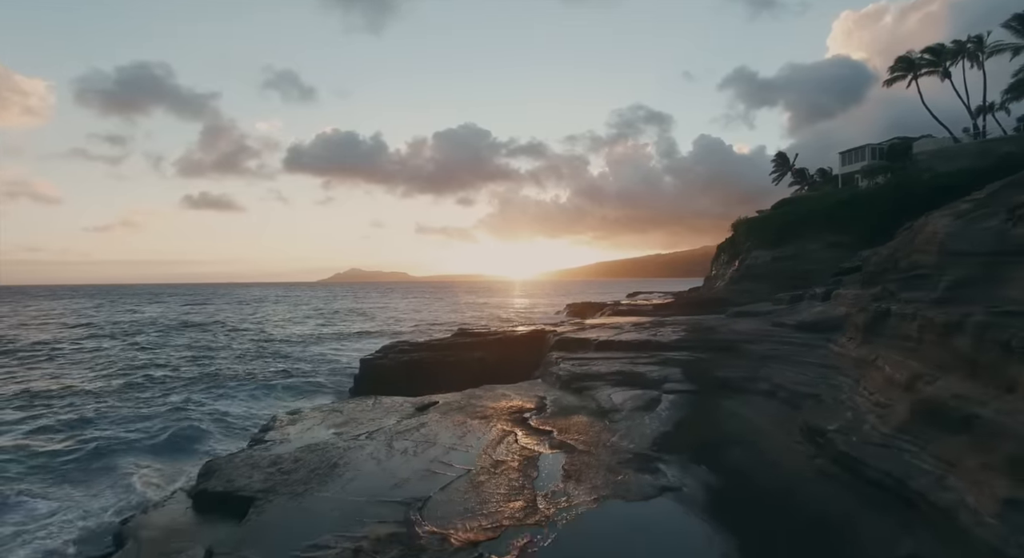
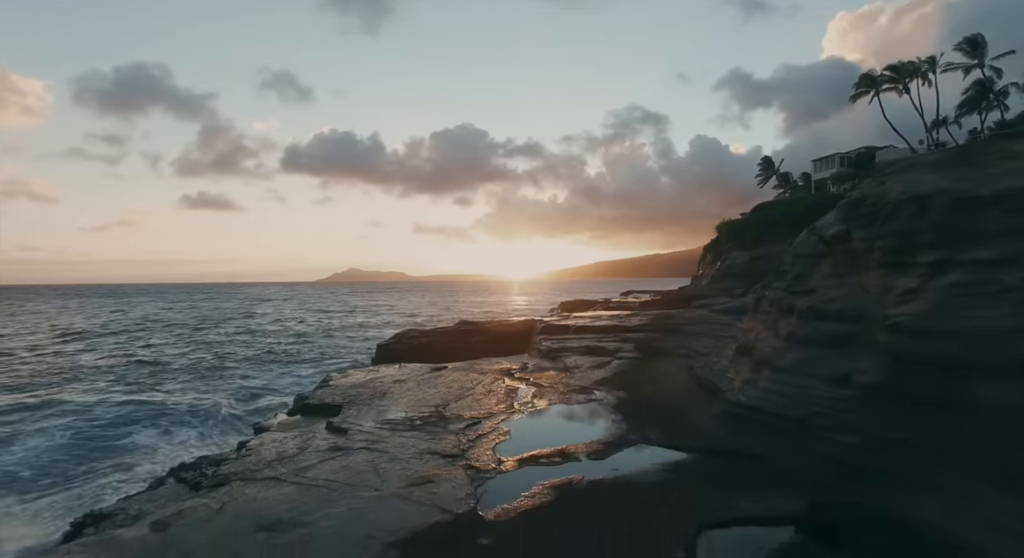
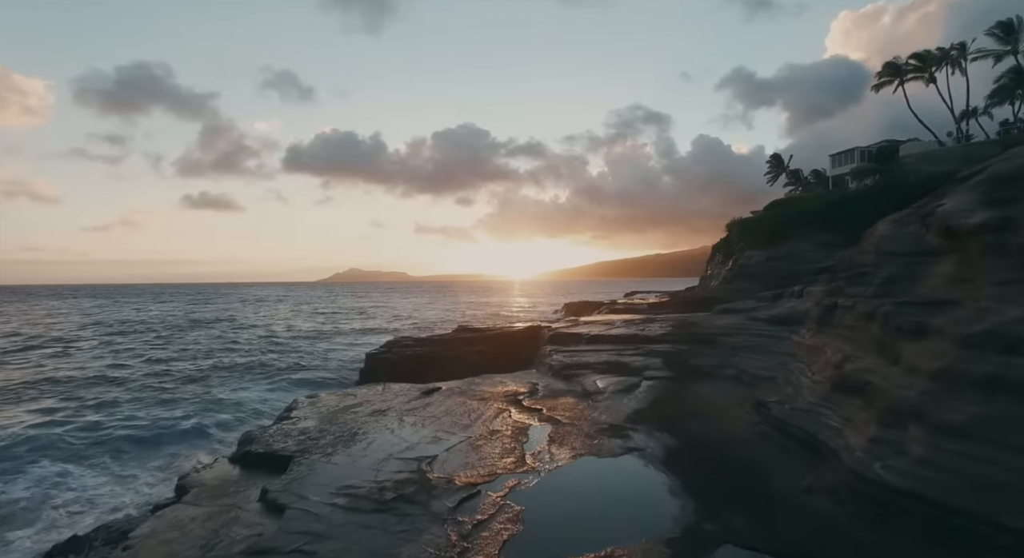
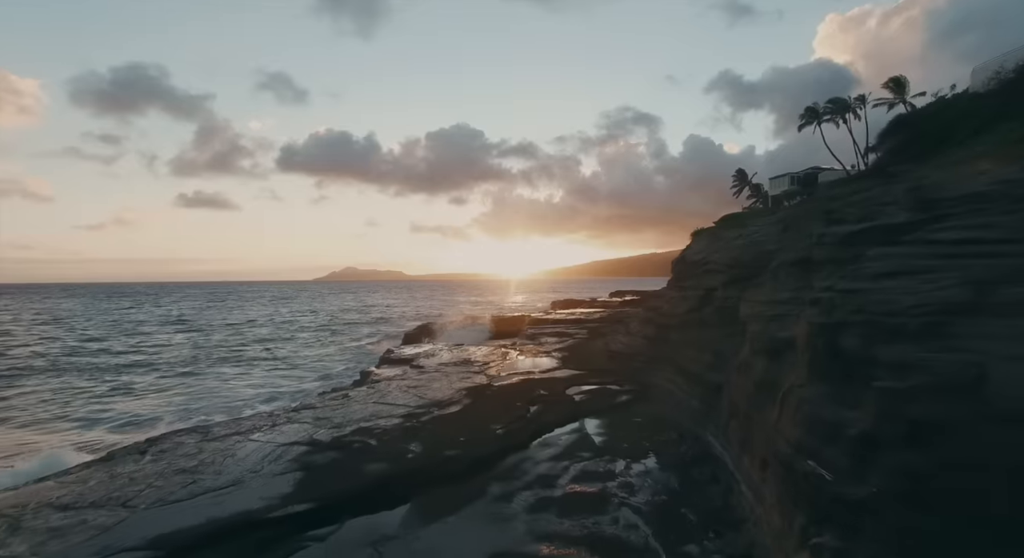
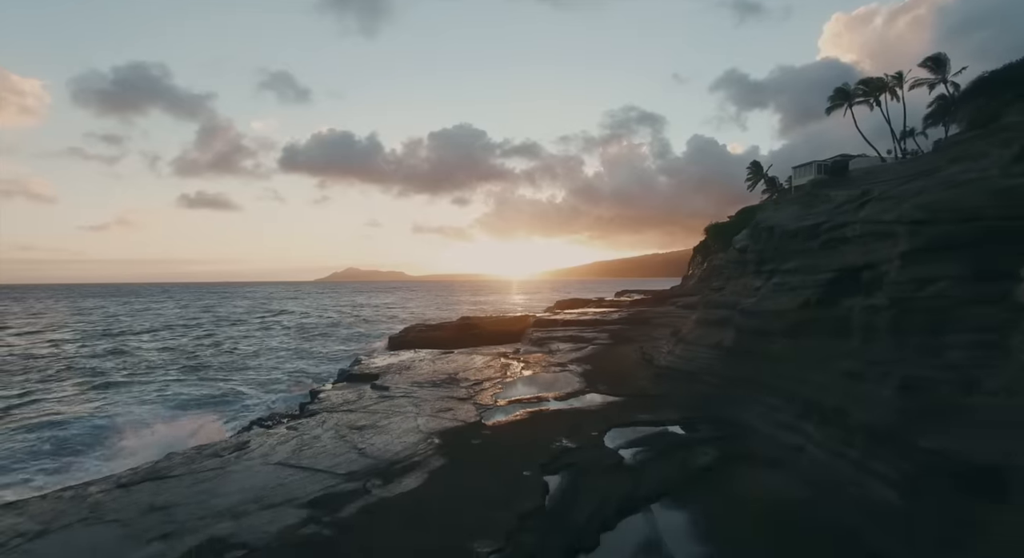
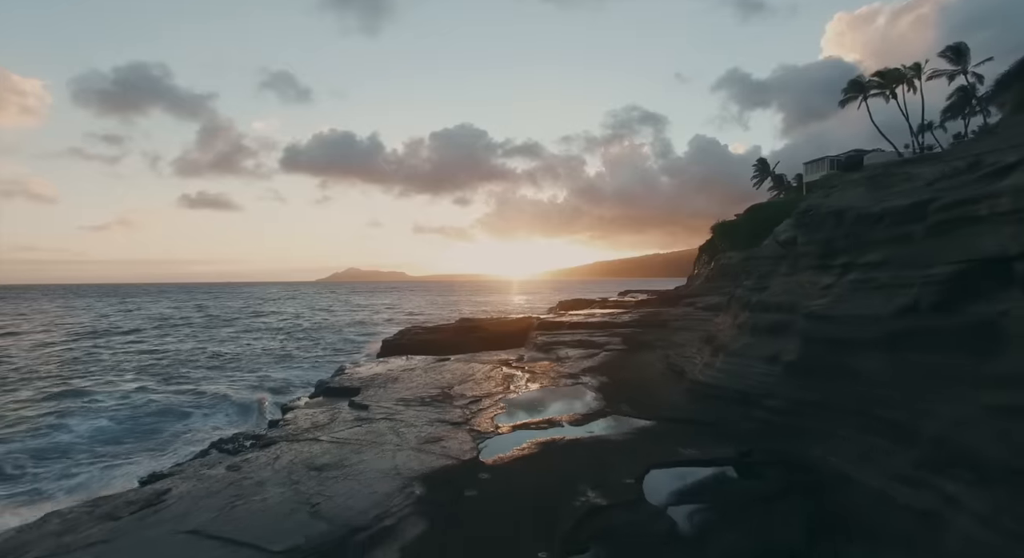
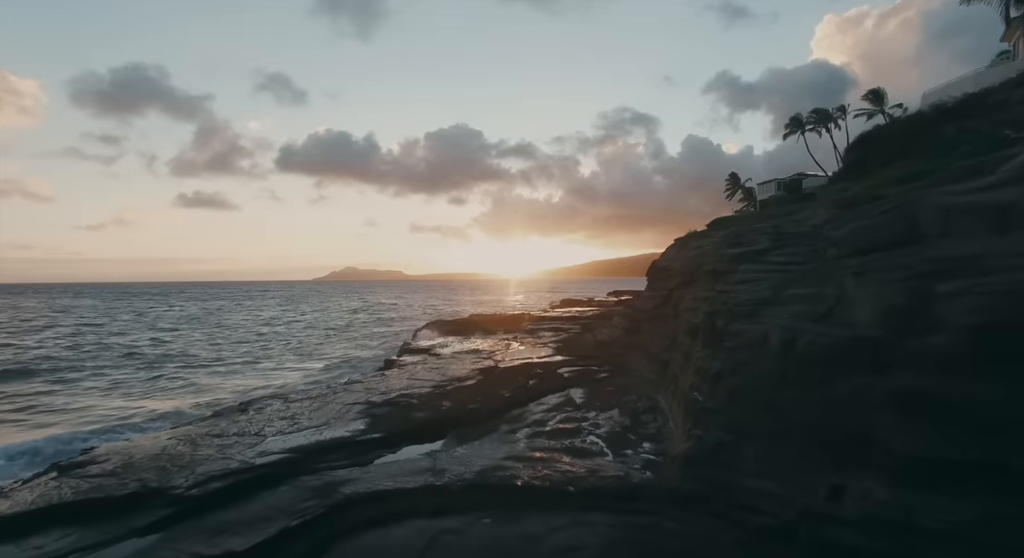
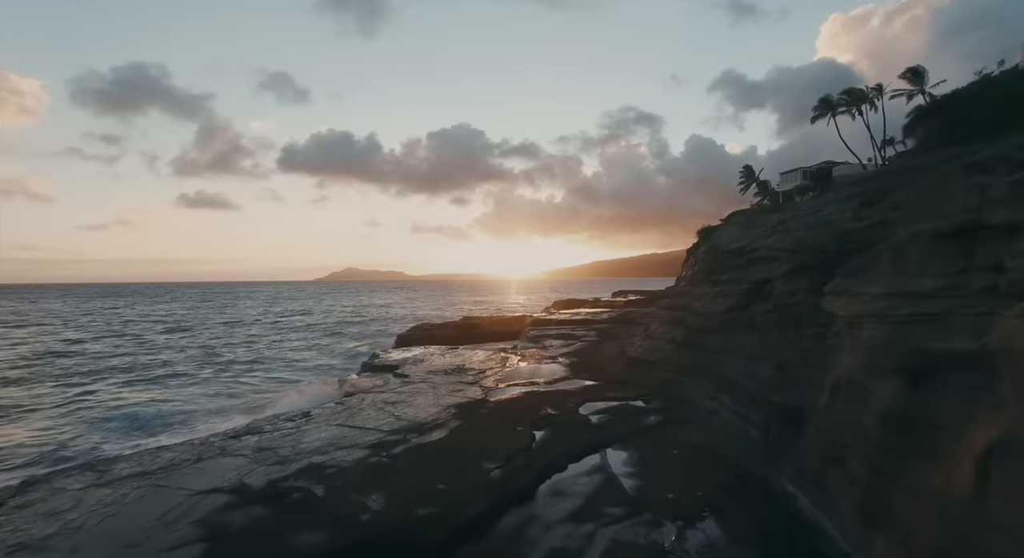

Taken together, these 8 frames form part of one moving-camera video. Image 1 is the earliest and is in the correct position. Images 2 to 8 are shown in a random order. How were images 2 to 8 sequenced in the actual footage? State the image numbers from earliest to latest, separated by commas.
3, 2, 6, 5, 8, 4, 7
